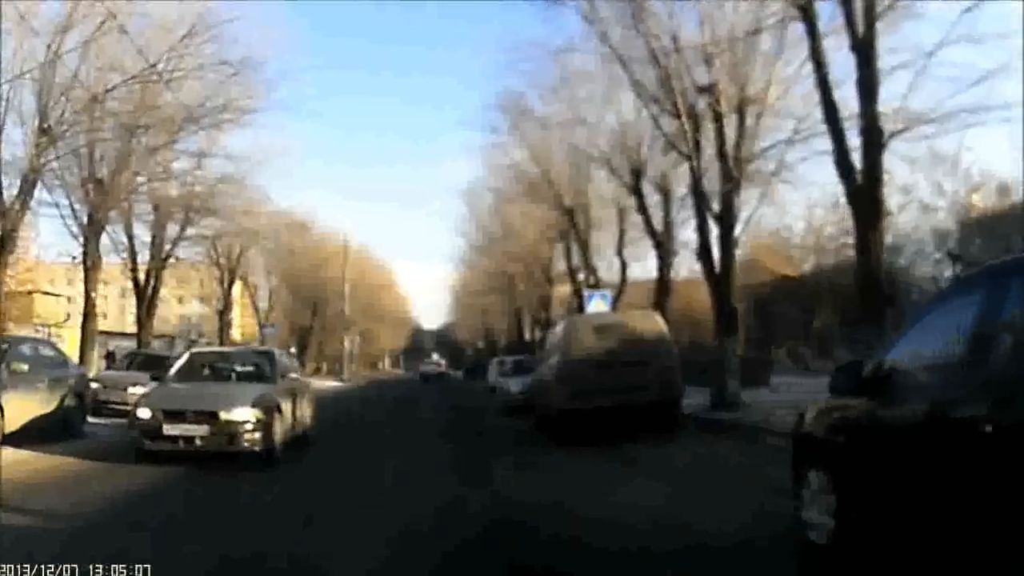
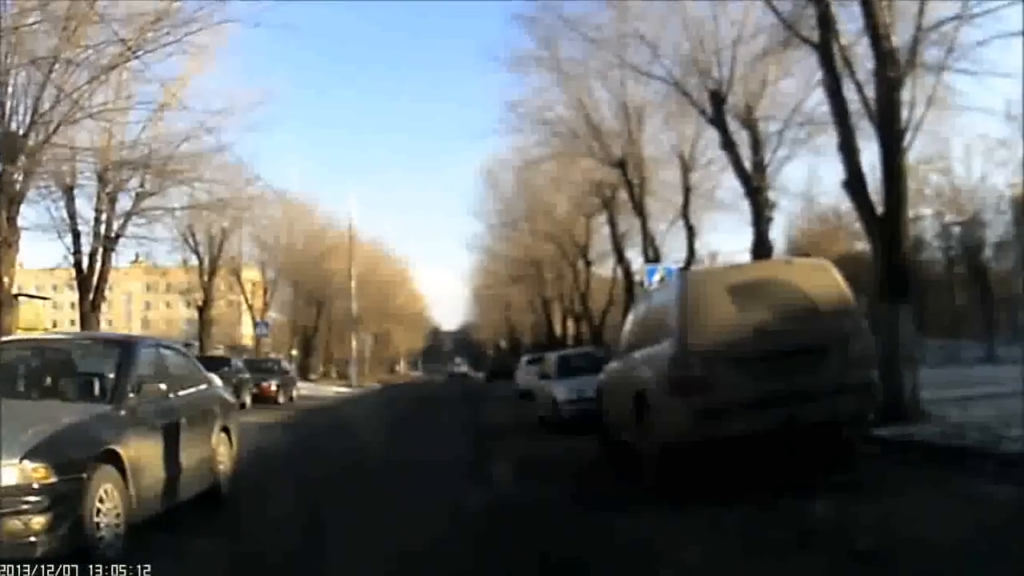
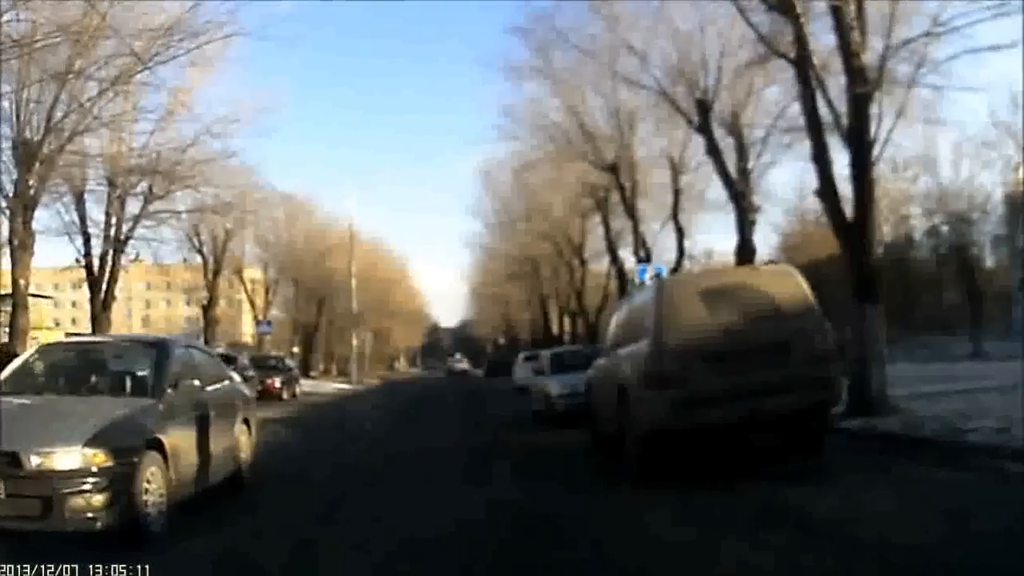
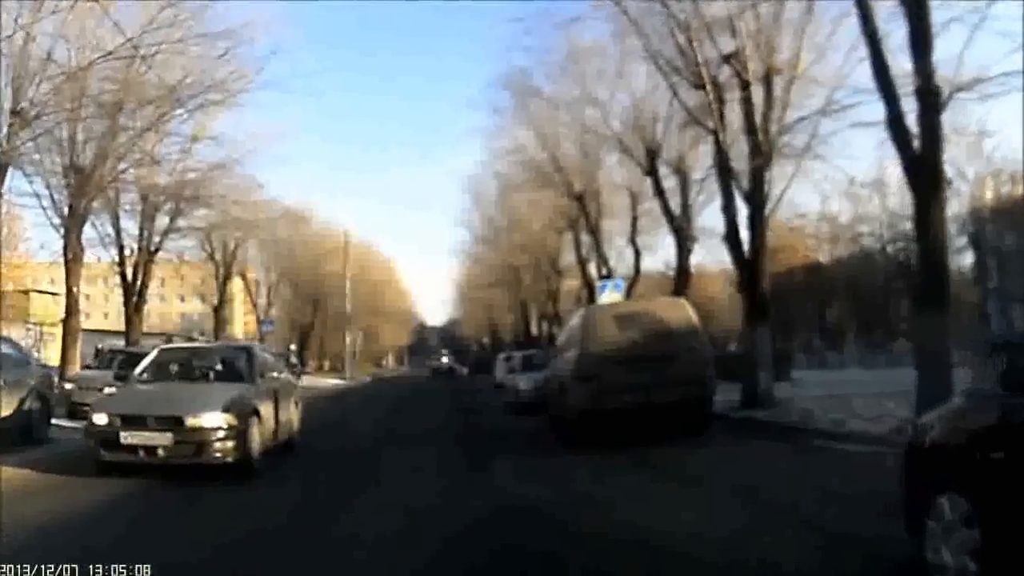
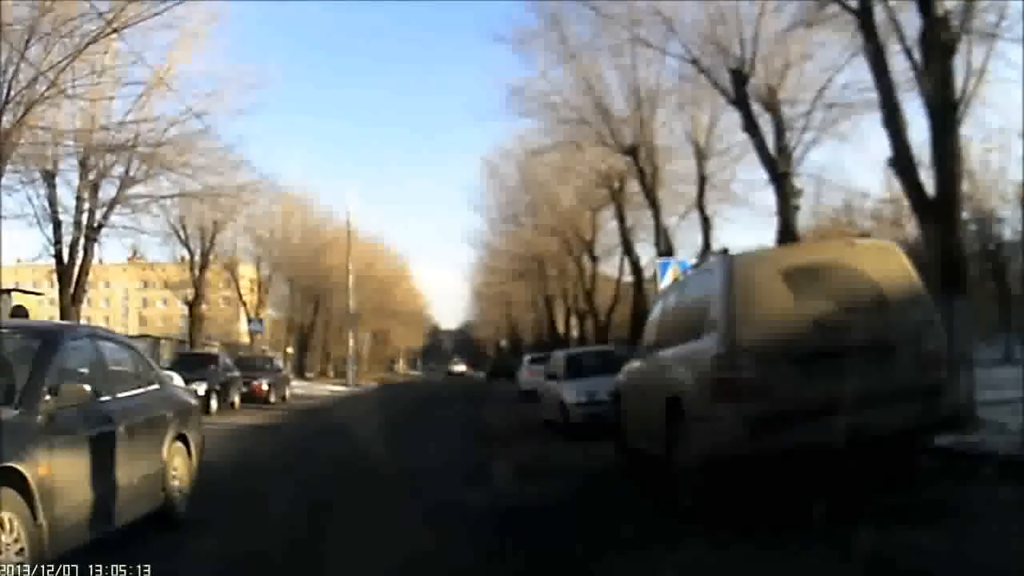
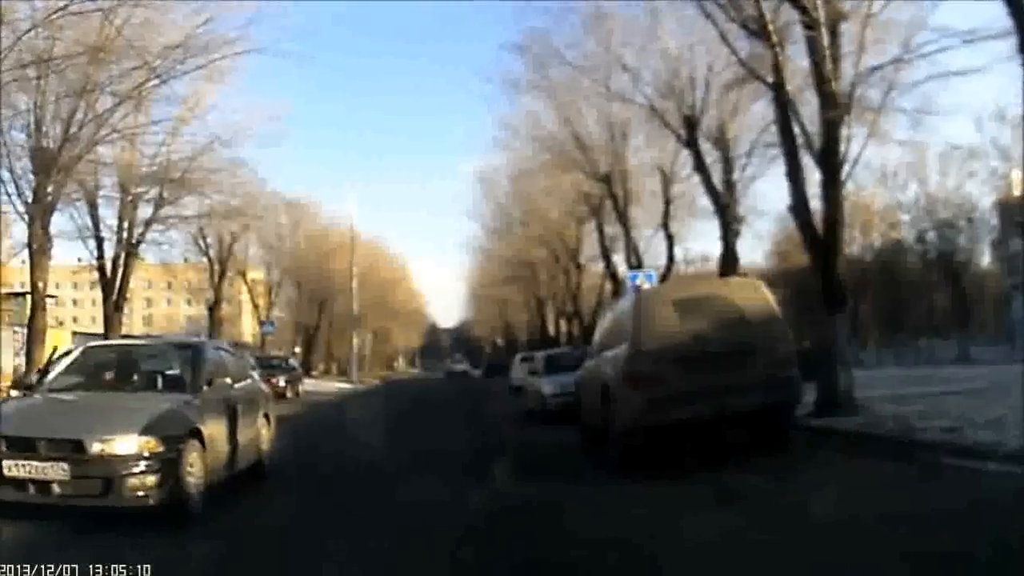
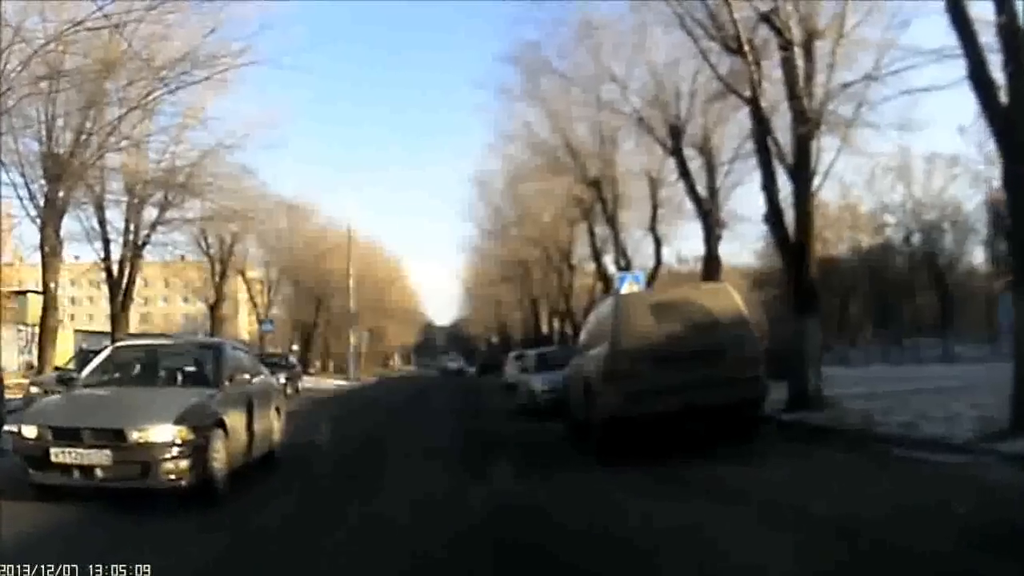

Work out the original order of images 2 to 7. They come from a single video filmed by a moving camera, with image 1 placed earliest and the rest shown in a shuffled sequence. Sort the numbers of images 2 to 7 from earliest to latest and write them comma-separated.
4, 7, 6, 3, 2, 5
